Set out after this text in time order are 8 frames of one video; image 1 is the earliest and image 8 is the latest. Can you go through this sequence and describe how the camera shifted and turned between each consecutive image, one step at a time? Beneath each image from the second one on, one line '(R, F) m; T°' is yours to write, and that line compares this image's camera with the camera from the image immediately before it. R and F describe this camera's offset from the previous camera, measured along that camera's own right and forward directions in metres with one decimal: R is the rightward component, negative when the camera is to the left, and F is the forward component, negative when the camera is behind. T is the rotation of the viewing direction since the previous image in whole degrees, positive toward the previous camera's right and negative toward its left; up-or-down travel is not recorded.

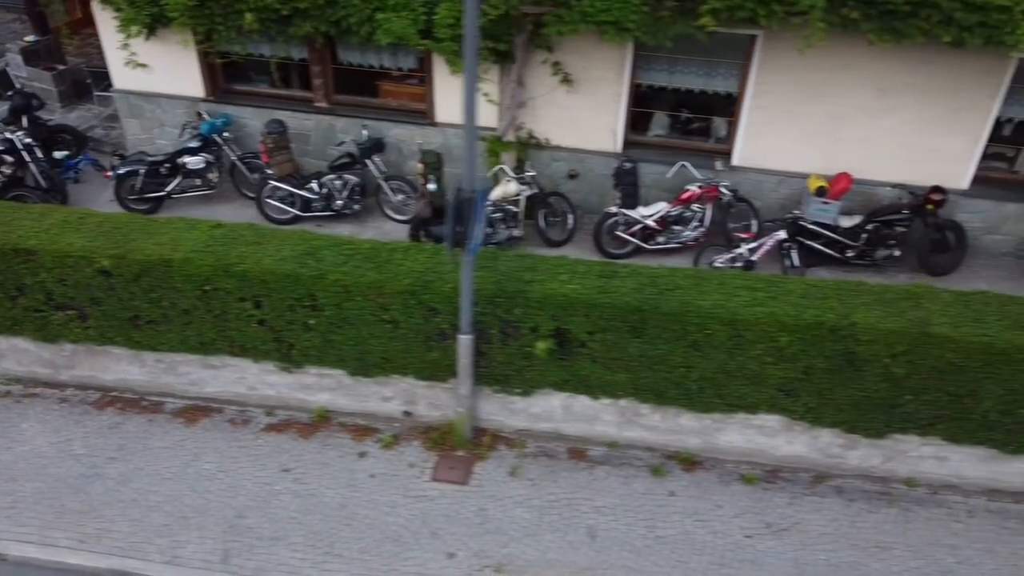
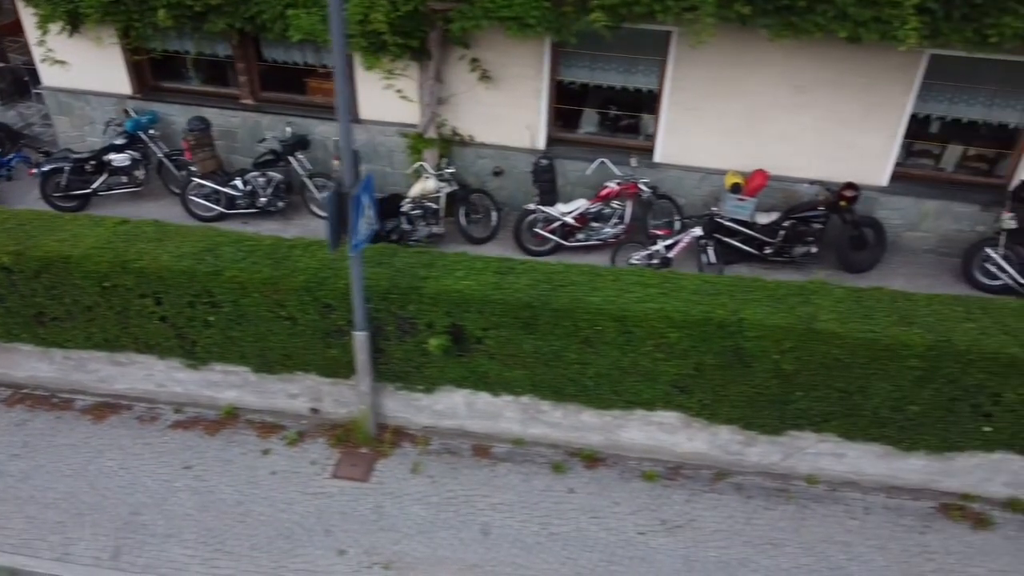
(+0.7, 0.0) m; 0°
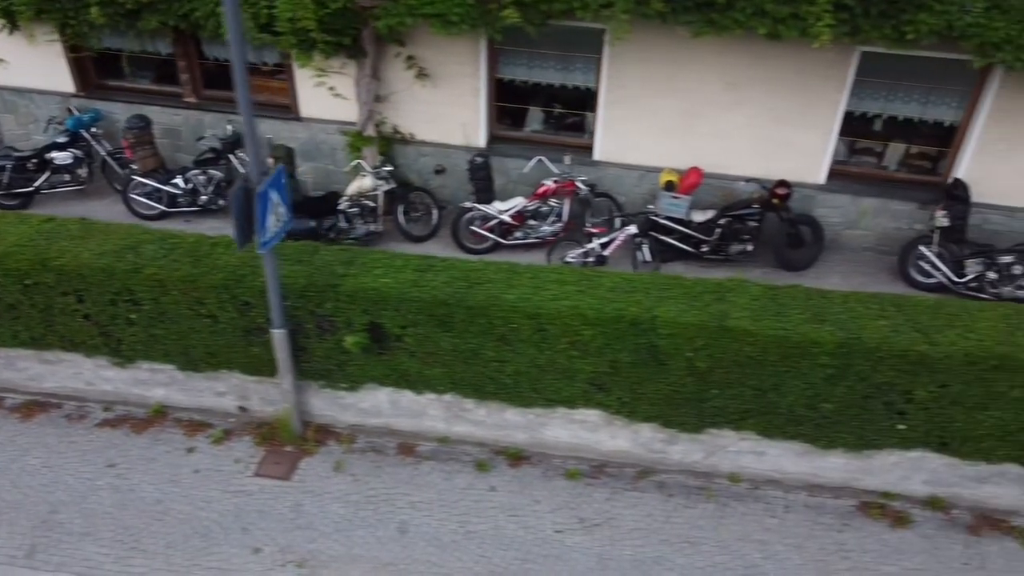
(+0.5, 0.0) m; 0°
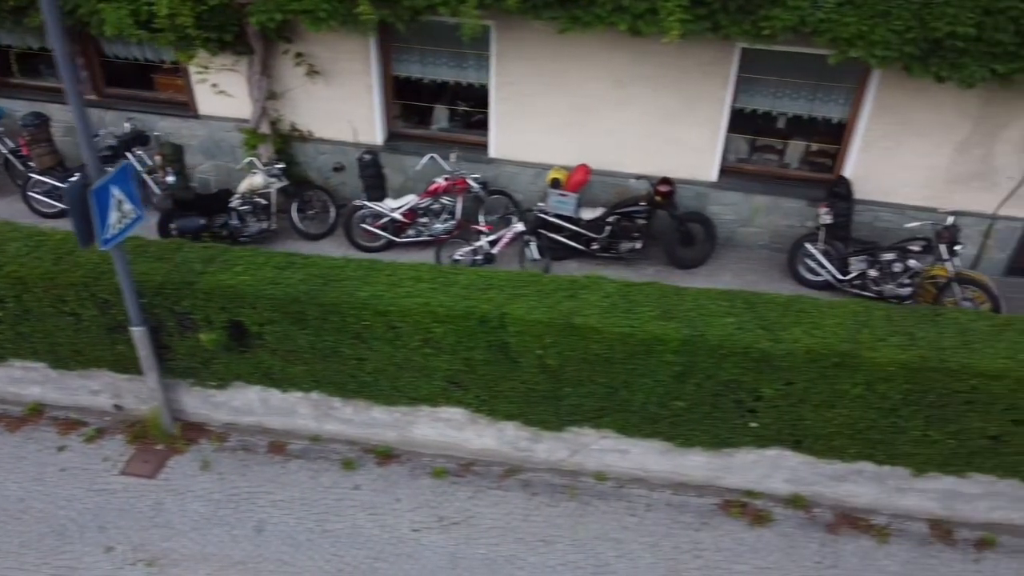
(+0.9, 0.0) m; 0°
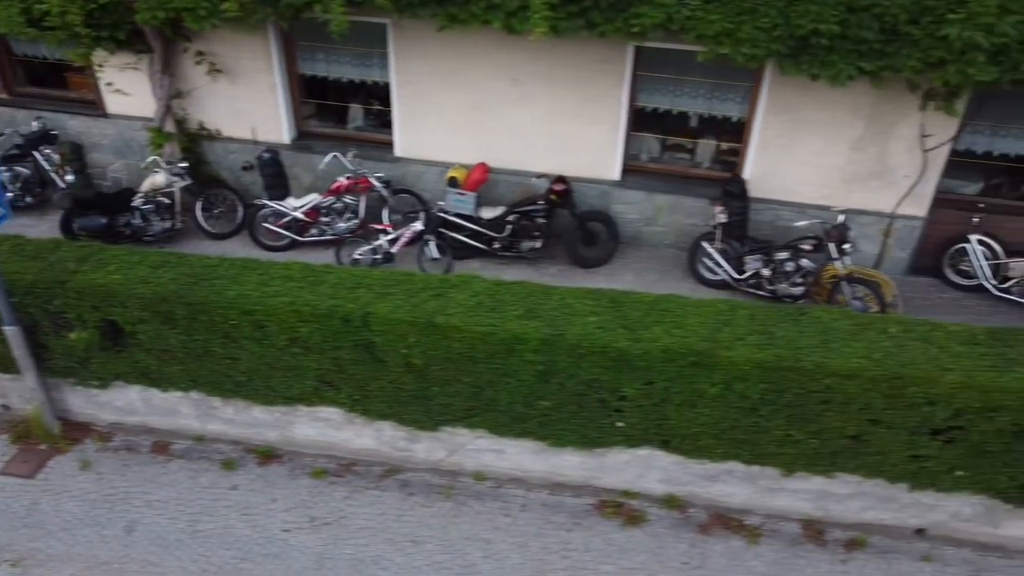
(+0.8, 0.0) m; 0°
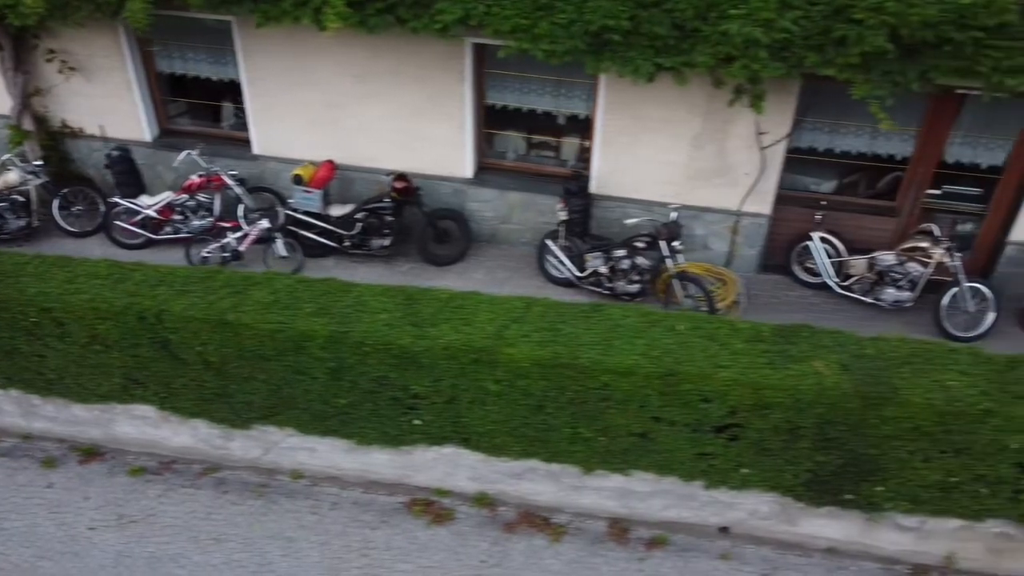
(+1.2, 0.0) m; 0°
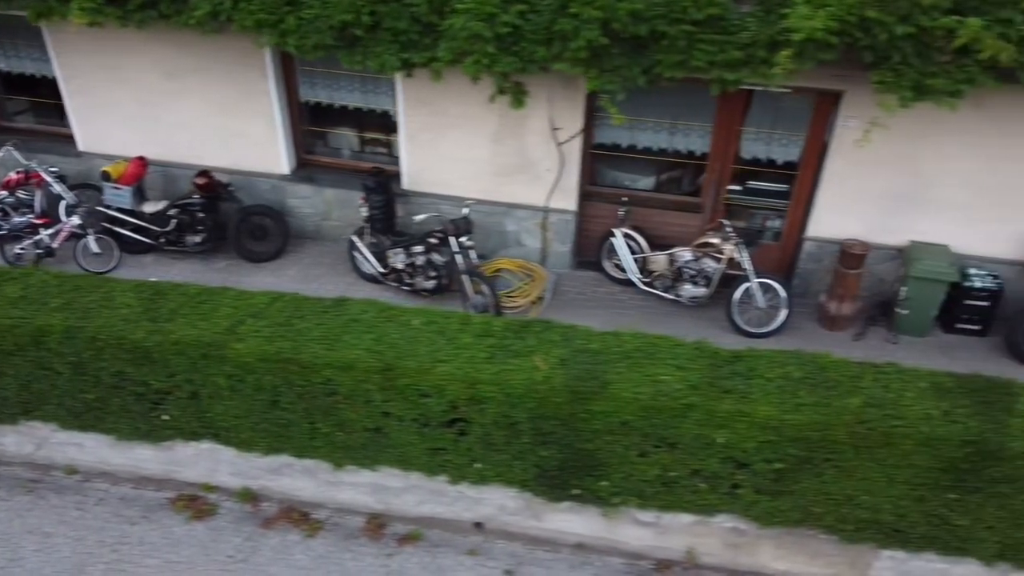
(+1.5, 0.0) m; 0°
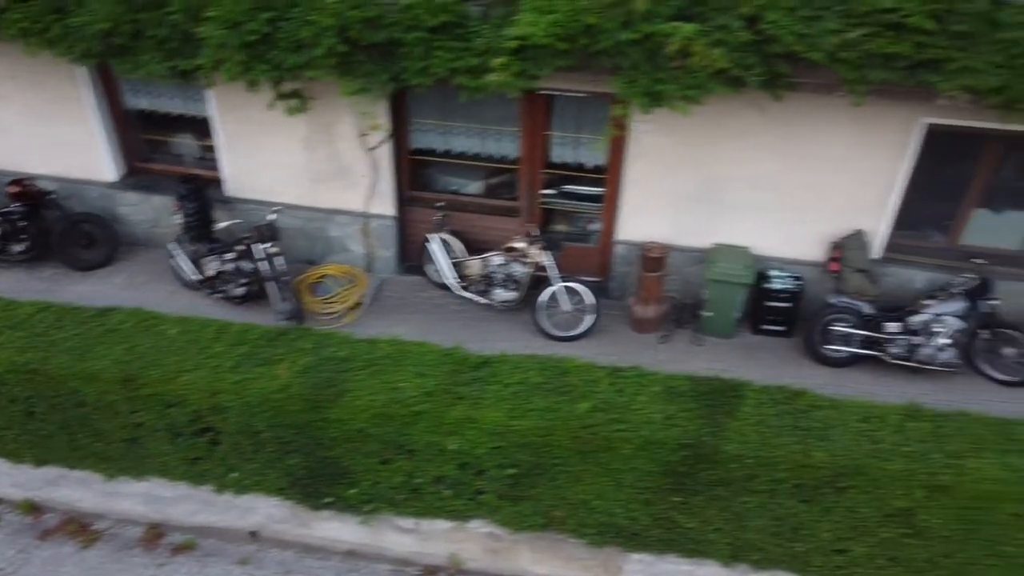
(+1.3, 0.0) m; +1°
